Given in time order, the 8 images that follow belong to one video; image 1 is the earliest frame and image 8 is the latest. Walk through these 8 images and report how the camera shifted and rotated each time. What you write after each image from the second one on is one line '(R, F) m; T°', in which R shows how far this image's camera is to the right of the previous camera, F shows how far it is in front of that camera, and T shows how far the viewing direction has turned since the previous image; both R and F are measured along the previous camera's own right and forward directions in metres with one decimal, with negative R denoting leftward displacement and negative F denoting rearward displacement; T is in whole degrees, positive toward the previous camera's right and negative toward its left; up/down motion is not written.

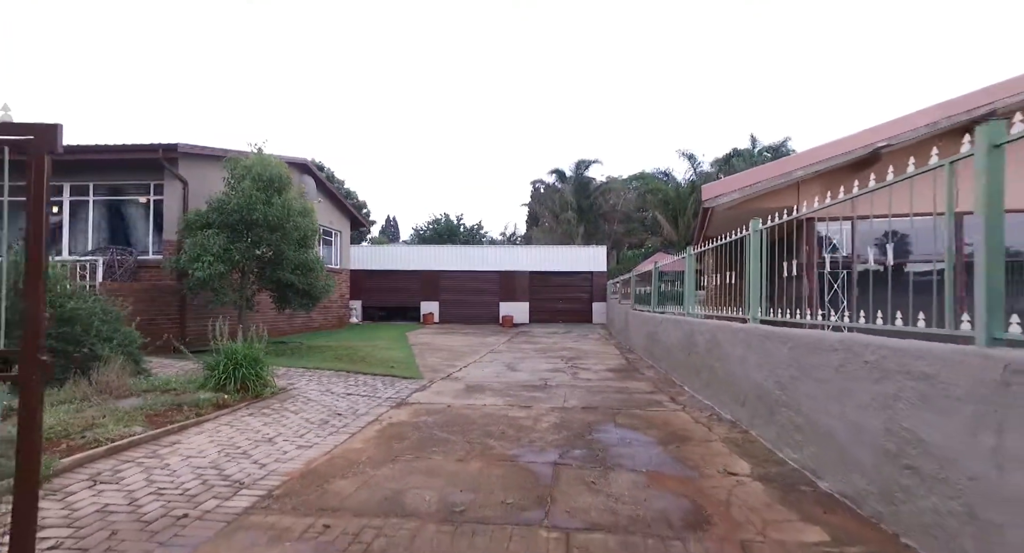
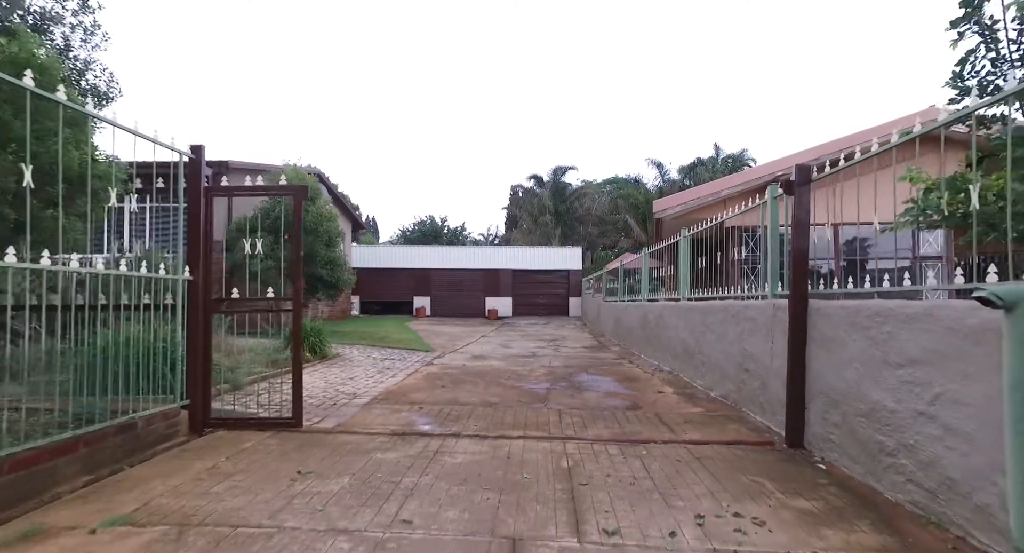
(-0.4, -2.5) m; +3°
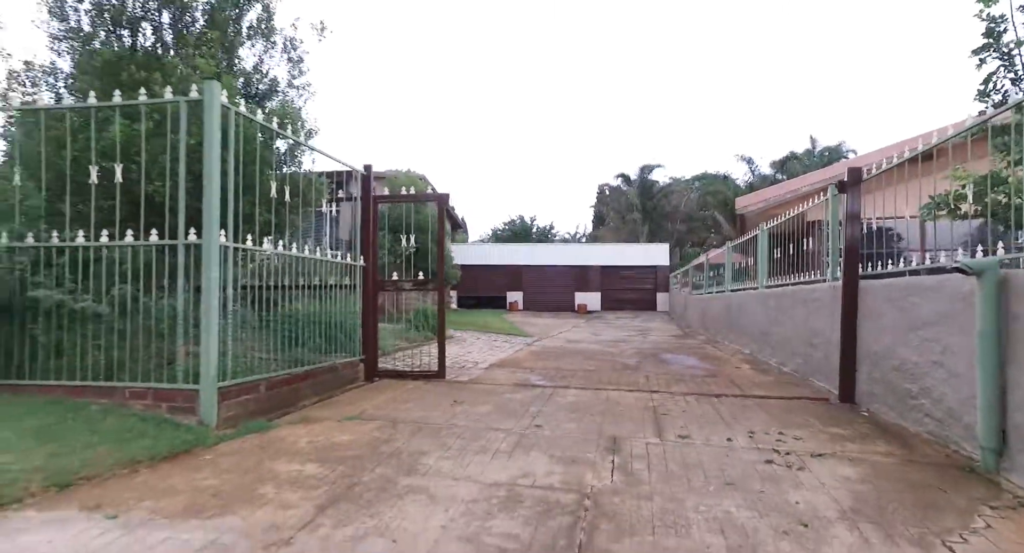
(-0.1, -1.3) m; -9°
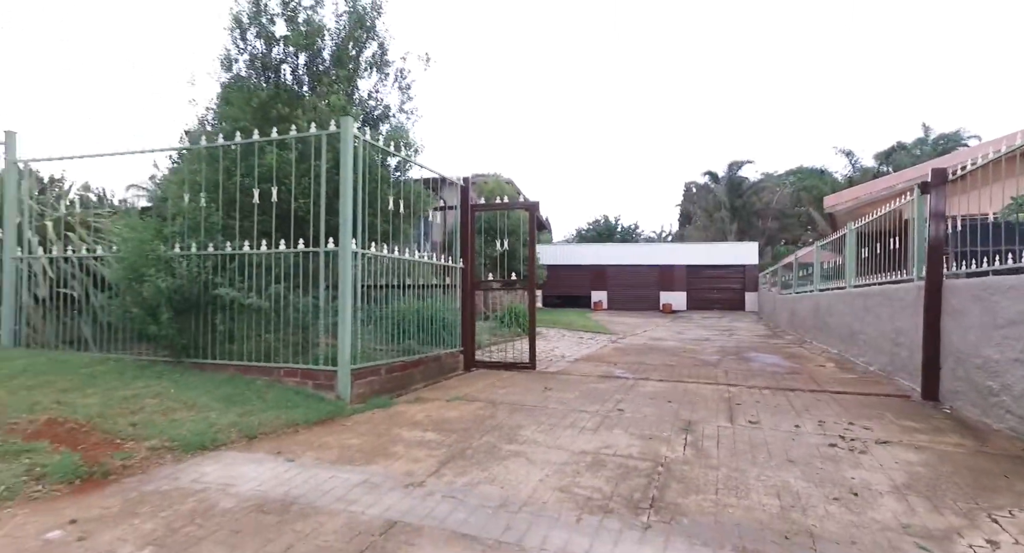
(0.0, -0.6) m; -9°
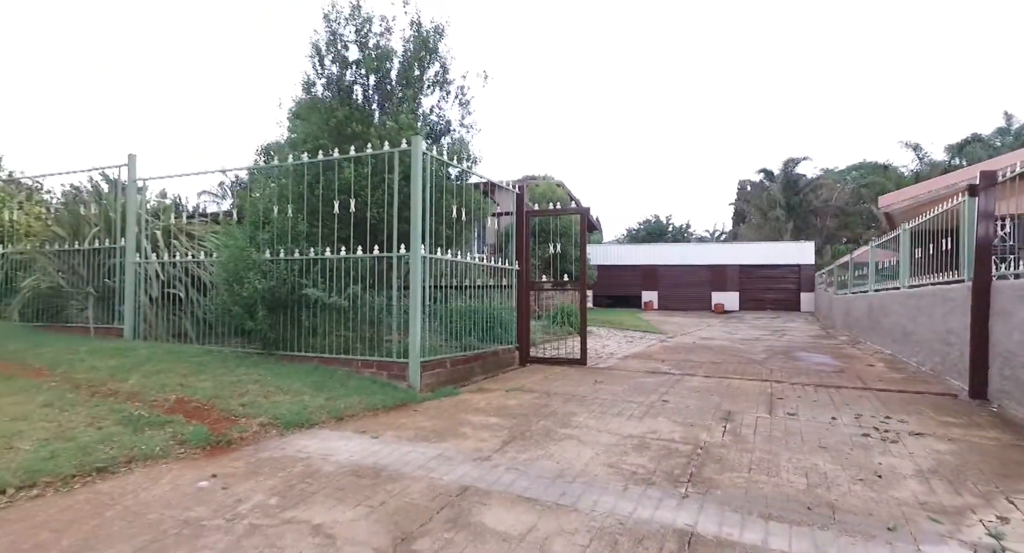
(0.0, -0.5) m; -5°
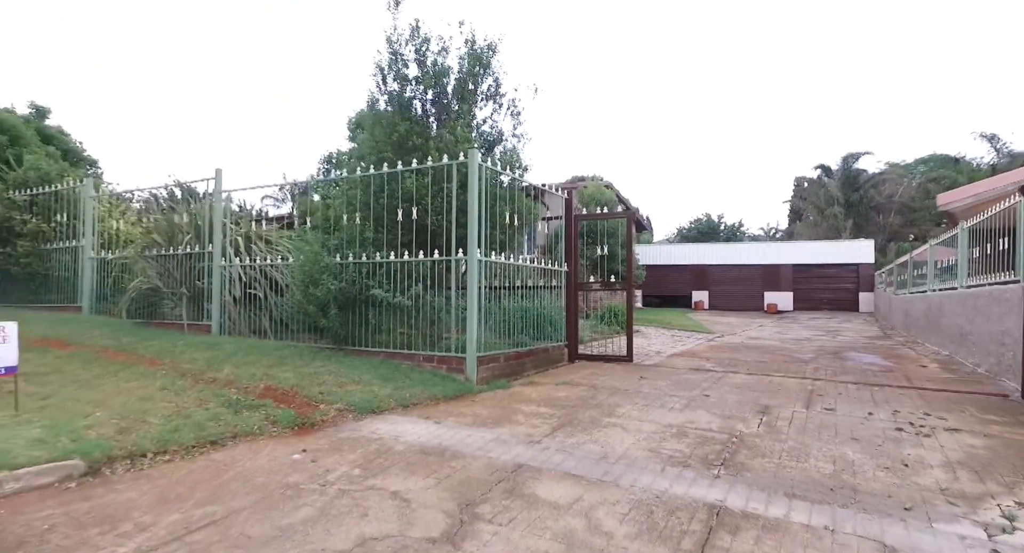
(0.0, -0.5) m; -5°
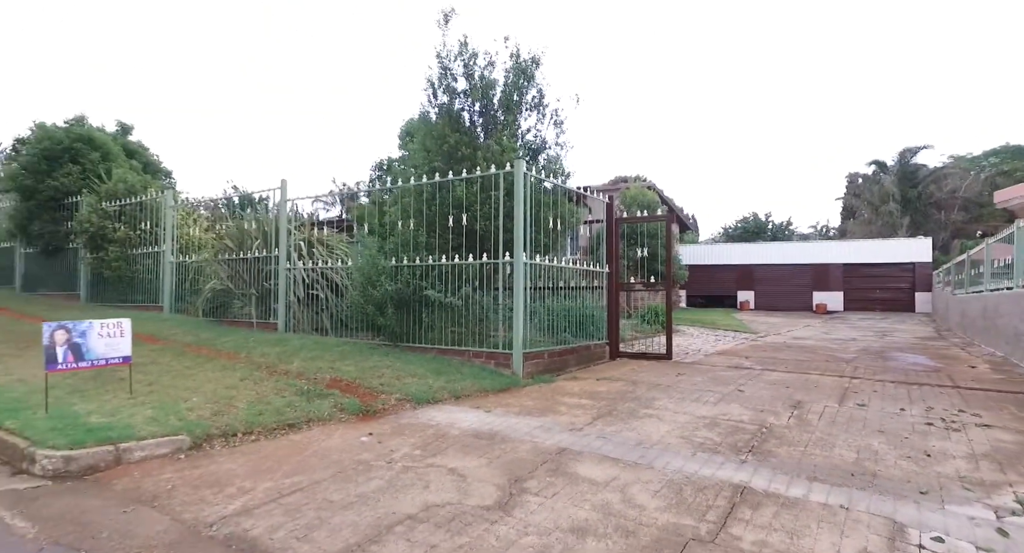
(0.0, -0.4) m; -5°
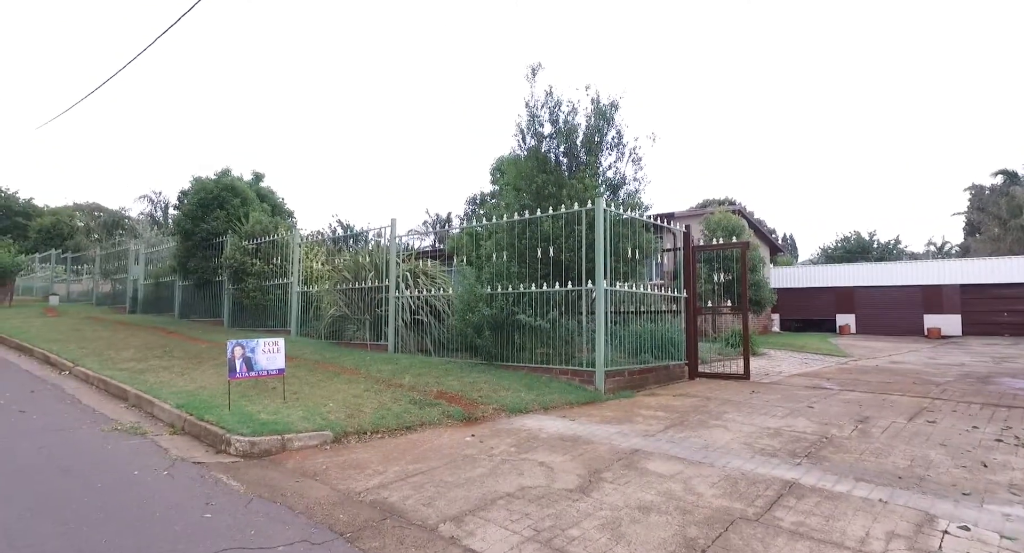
(+0.1, -0.9) m; -10°
